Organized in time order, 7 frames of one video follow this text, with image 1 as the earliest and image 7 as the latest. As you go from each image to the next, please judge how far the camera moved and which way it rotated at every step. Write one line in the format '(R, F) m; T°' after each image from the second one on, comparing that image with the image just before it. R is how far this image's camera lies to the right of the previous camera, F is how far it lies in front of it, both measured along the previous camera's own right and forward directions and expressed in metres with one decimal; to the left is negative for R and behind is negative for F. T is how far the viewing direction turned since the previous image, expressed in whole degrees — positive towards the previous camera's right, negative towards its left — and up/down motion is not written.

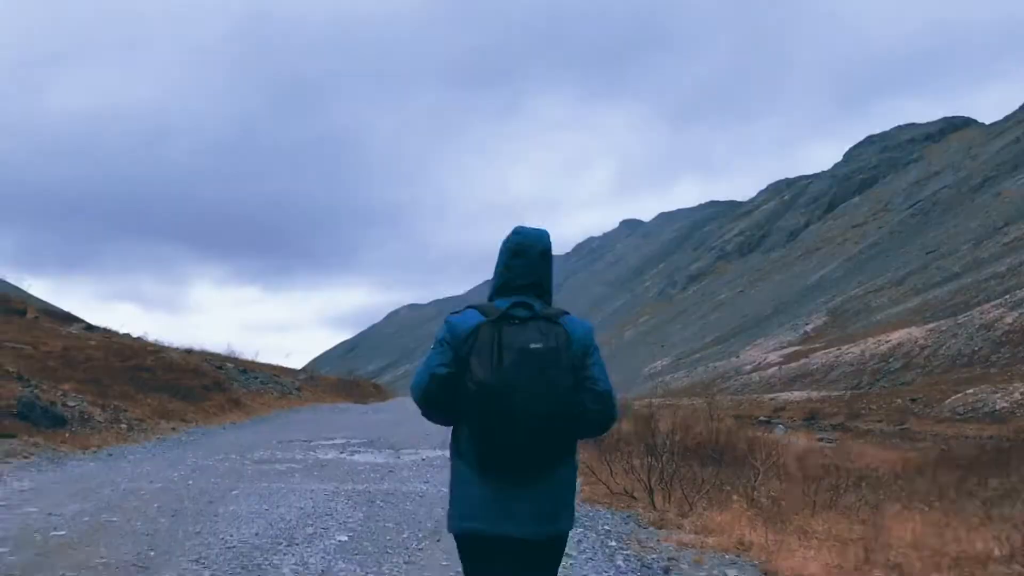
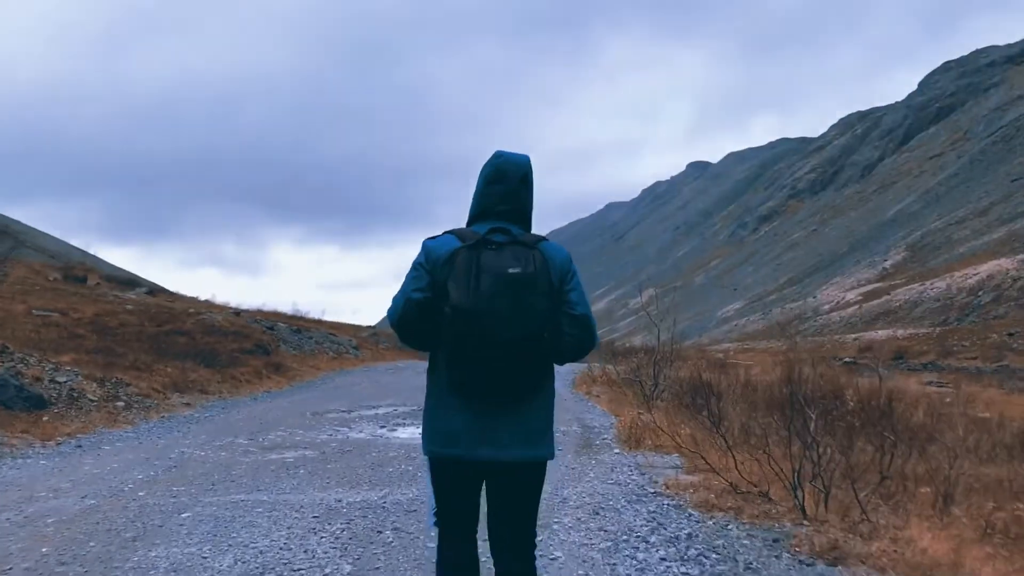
(0.0, +3.8) m; -4°
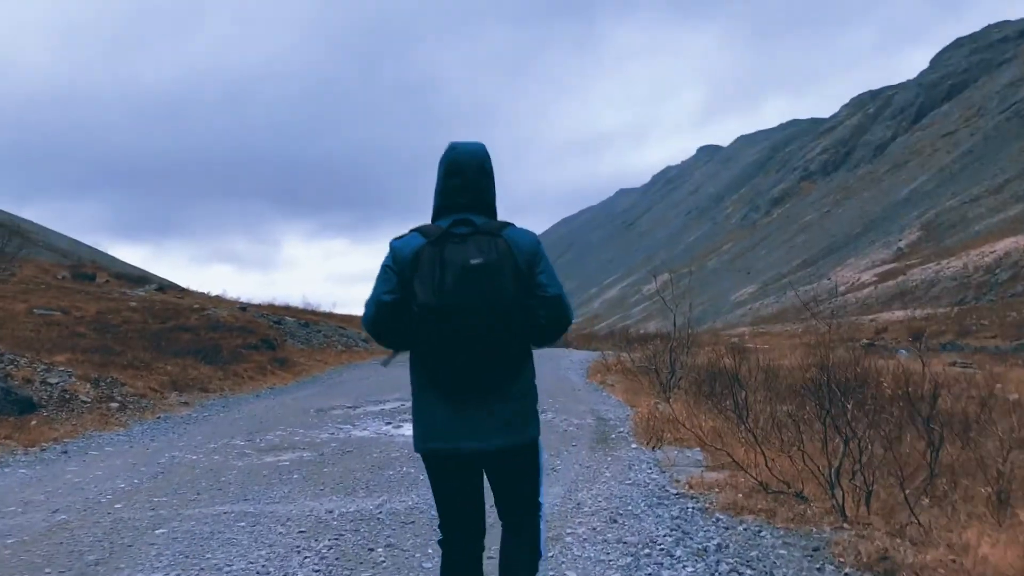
(+0.1, +0.8) m; -1°
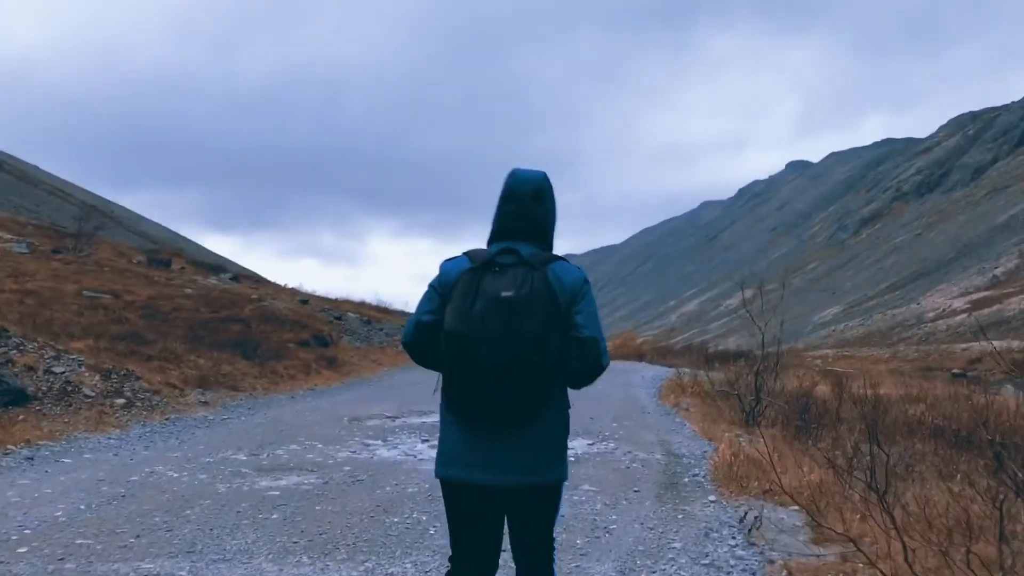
(+0.2, +2.2) m; -4°
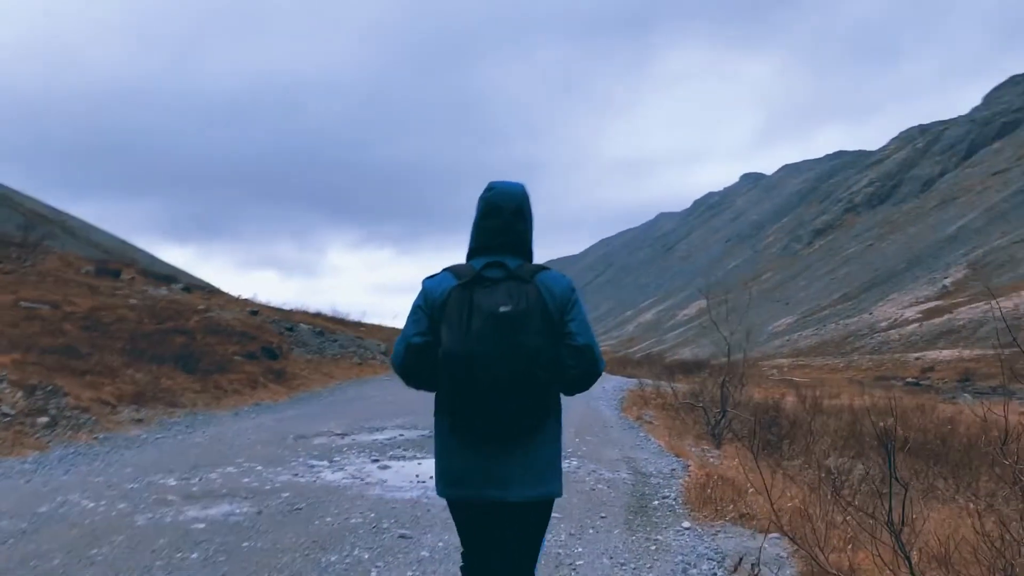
(0.0, +0.8) m; +2°
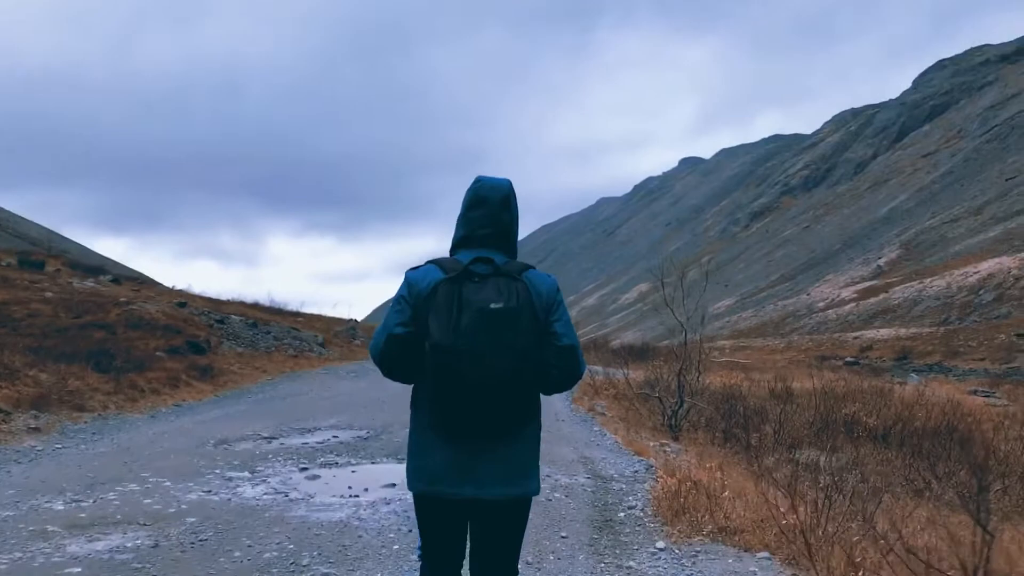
(0.0, +1.3) m; +3°
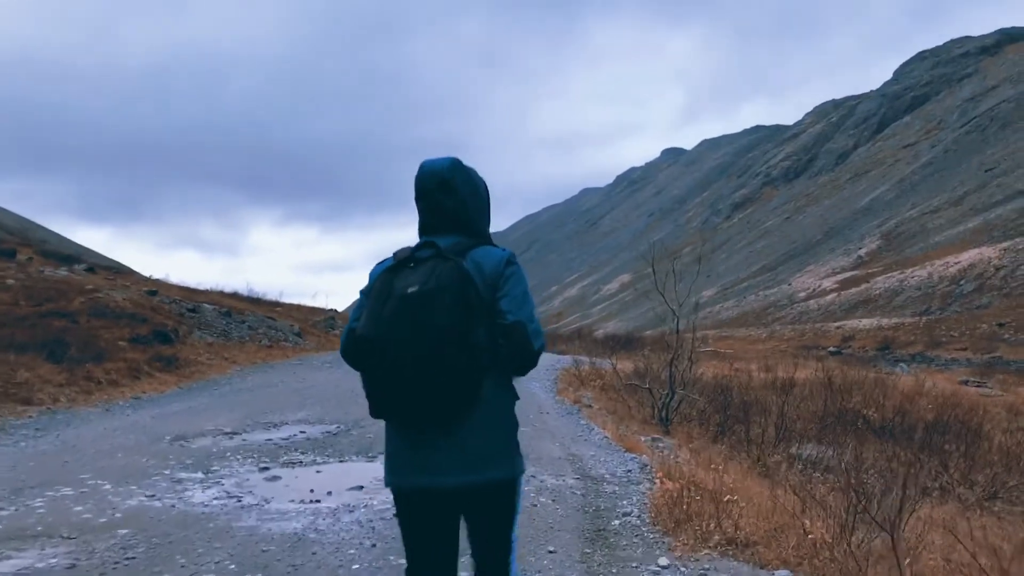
(0.0, +1.0) m; +1°
